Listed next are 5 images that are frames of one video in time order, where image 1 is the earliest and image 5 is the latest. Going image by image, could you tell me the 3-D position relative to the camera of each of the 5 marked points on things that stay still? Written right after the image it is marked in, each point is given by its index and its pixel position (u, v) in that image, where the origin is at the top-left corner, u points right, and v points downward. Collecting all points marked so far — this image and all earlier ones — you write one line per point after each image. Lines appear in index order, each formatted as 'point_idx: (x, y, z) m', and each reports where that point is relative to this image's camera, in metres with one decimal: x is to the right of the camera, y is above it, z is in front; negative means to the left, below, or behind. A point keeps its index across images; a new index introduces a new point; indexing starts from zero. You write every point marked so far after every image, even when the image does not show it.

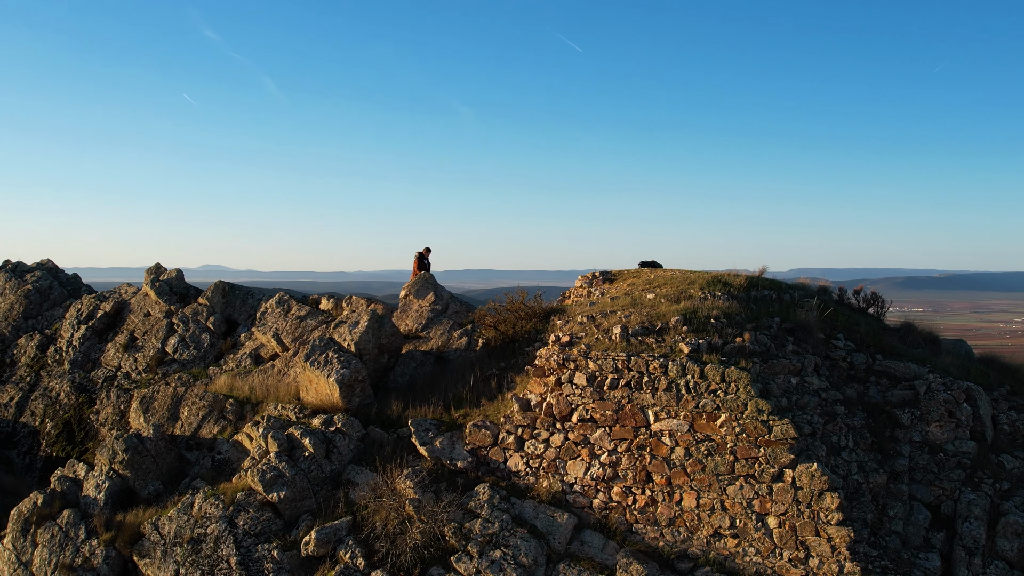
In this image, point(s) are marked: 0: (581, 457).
0: (+1.1, -2.8, +9.5) m
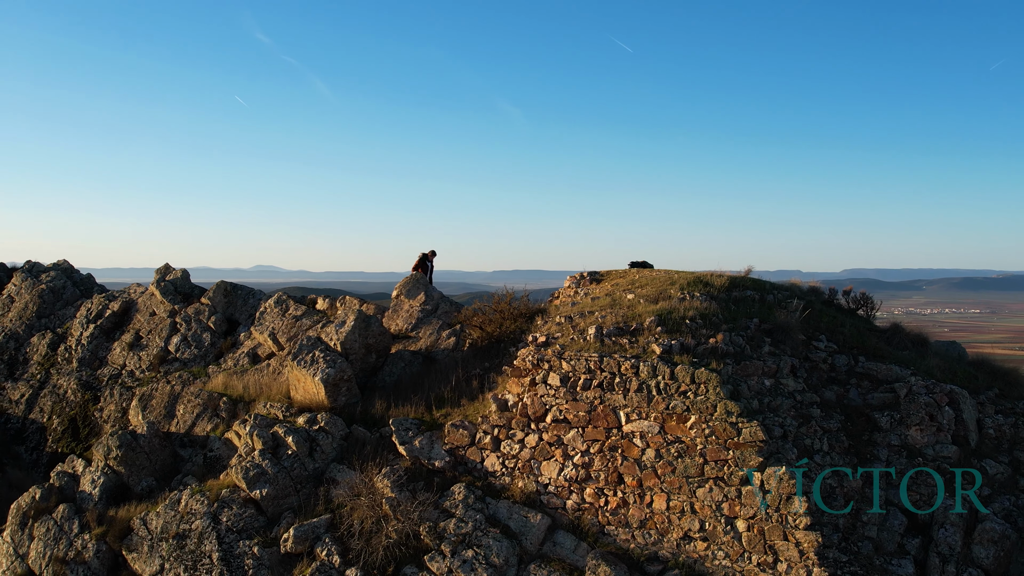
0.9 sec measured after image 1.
0: (+0.7, -2.8, +9.5) m
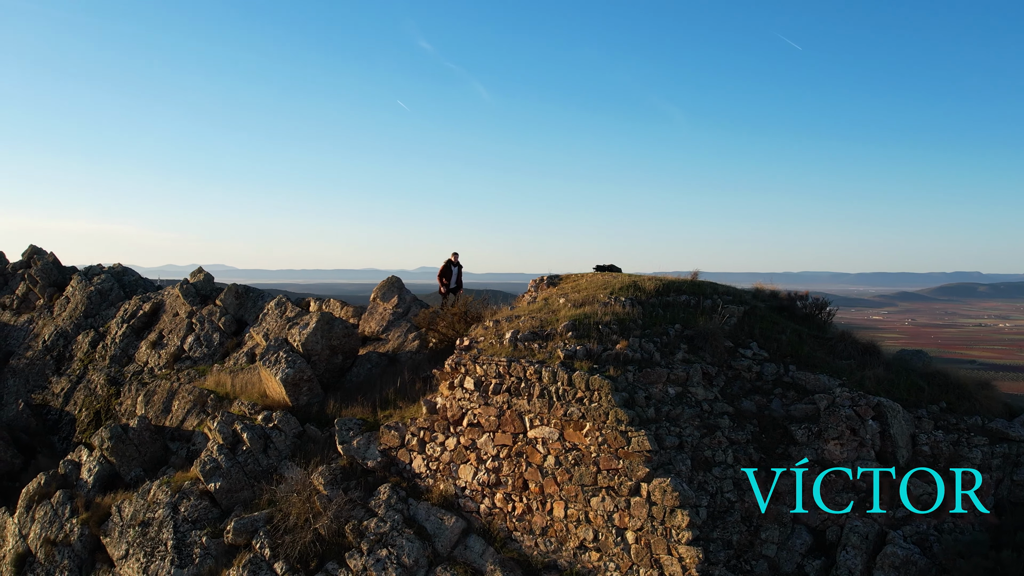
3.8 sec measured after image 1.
0: (-0.7, -2.8, +9.5) m
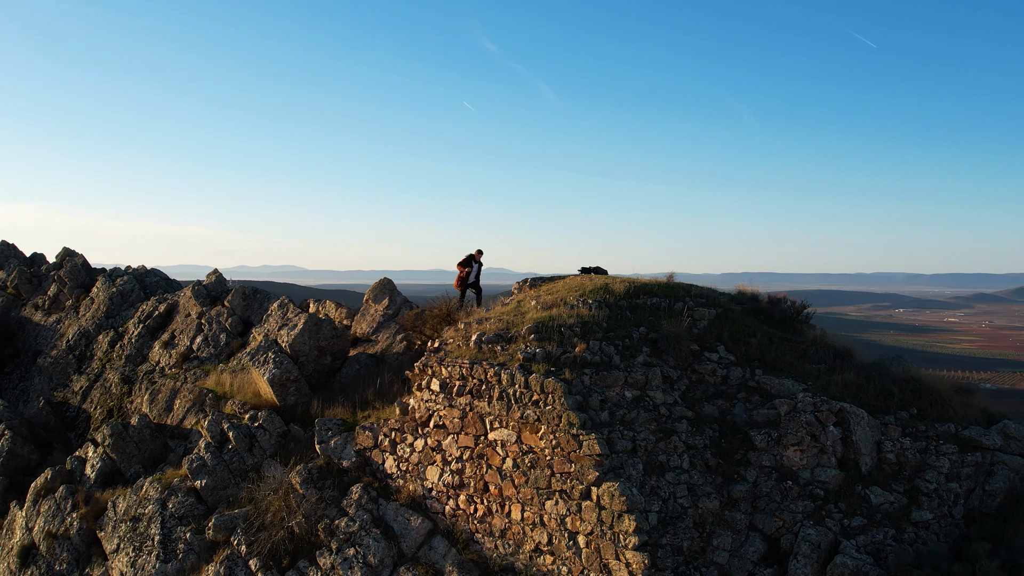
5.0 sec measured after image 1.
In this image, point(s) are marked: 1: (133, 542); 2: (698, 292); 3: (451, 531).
0: (-1.3, -2.9, +9.6) m
1: (-7.7, -5.2, +11.9) m
2: (+3.5, -0.1, +10.9) m
3: (-1.0, -3.8, +9.2) m
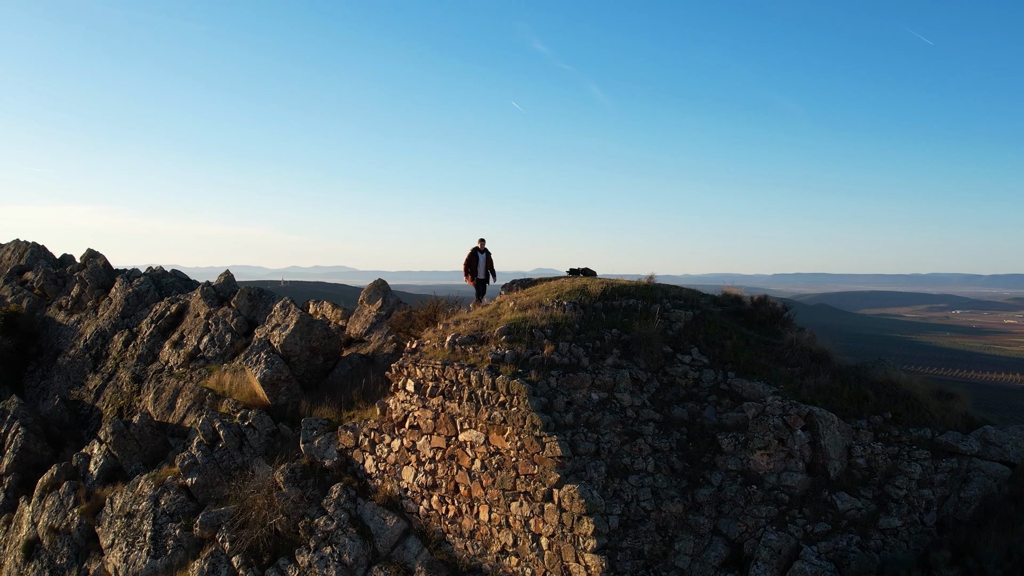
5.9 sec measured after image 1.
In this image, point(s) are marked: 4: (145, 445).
0: (-1.7, -2.9, +9.7) m
1: (-8.1, -5.2, +12.2) m
2: (+3.1, -0.1, +10.9) m
3: (-1.4, -3.9, +9.3) m
4: (-9.9, -4.2, +15.6) m
